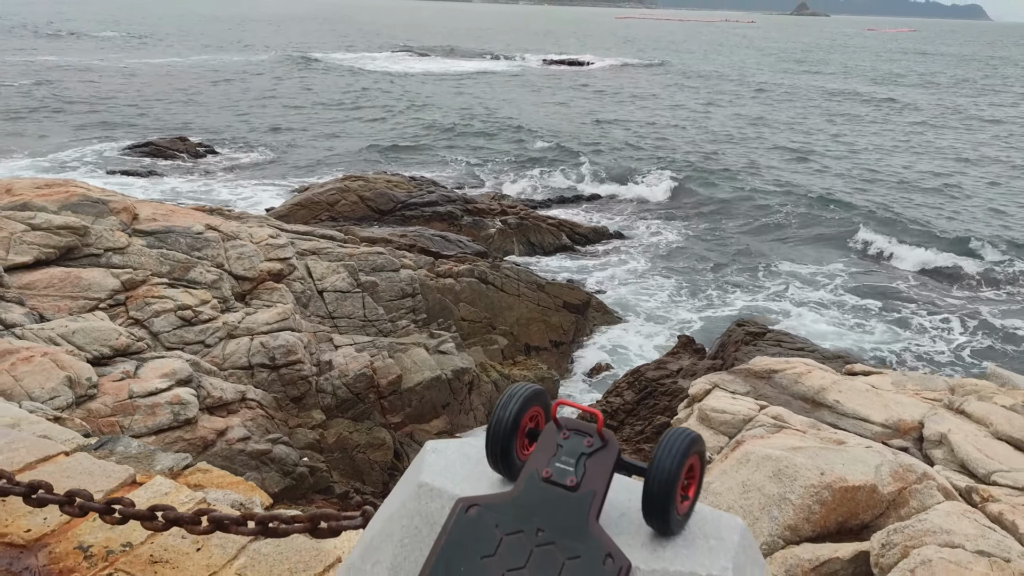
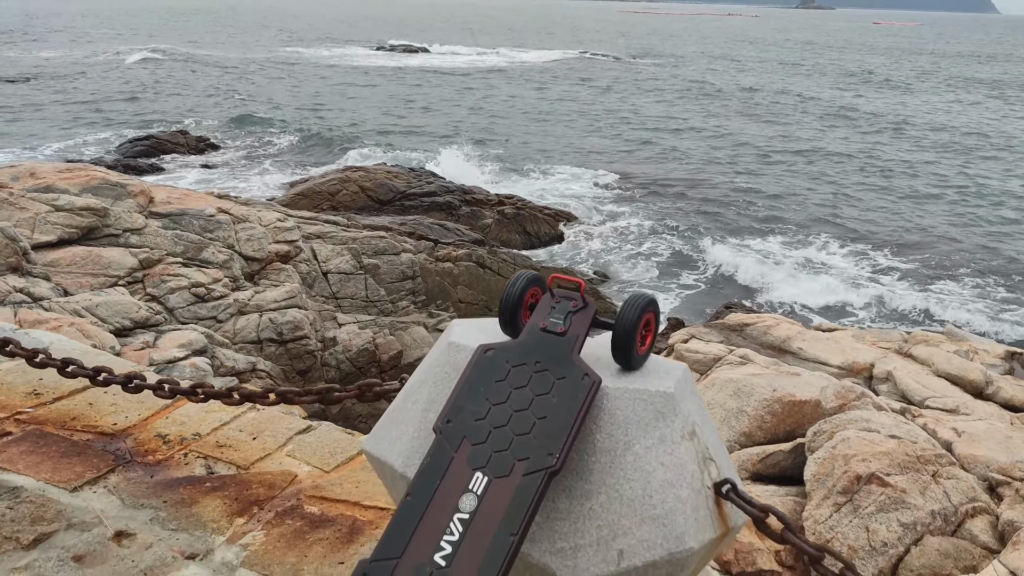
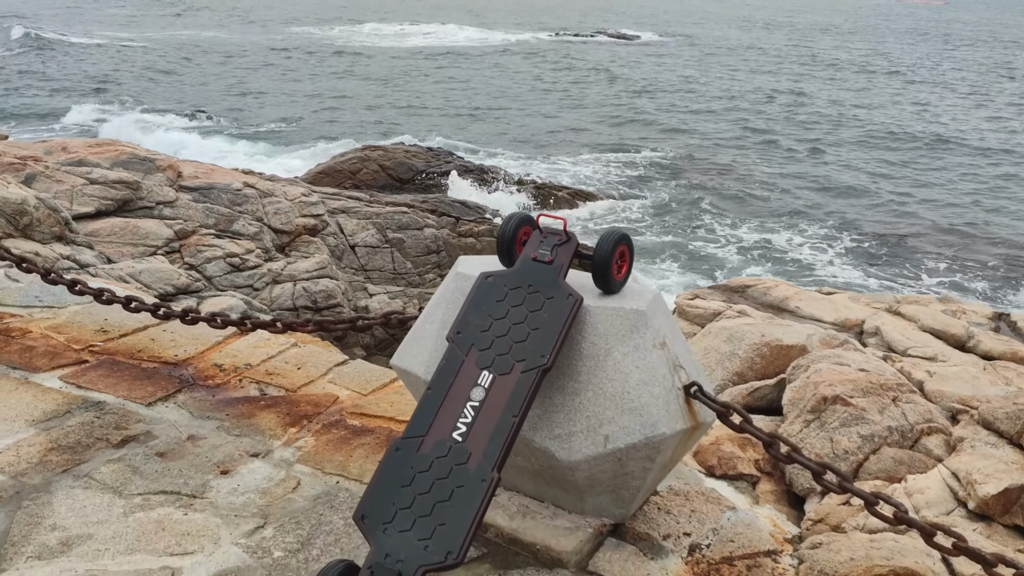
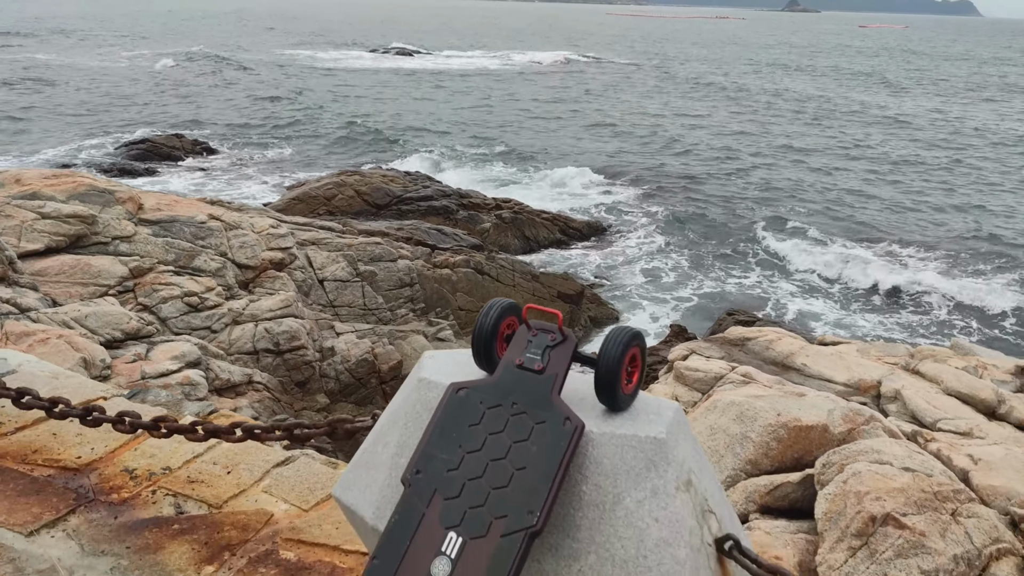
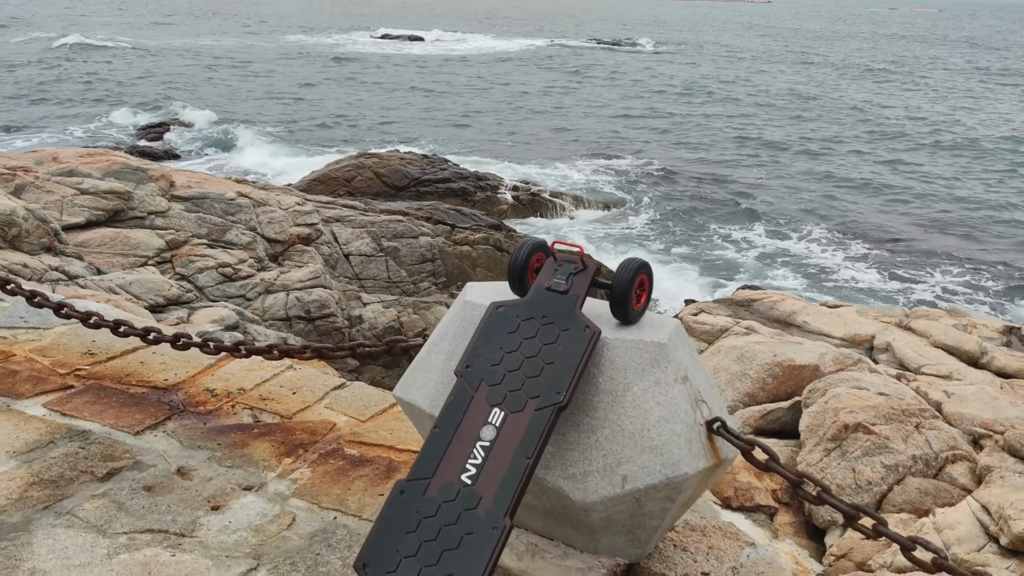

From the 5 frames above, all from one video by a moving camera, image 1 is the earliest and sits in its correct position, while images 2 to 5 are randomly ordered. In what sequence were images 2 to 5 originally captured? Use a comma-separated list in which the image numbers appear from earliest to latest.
4, 2, 5, 3
